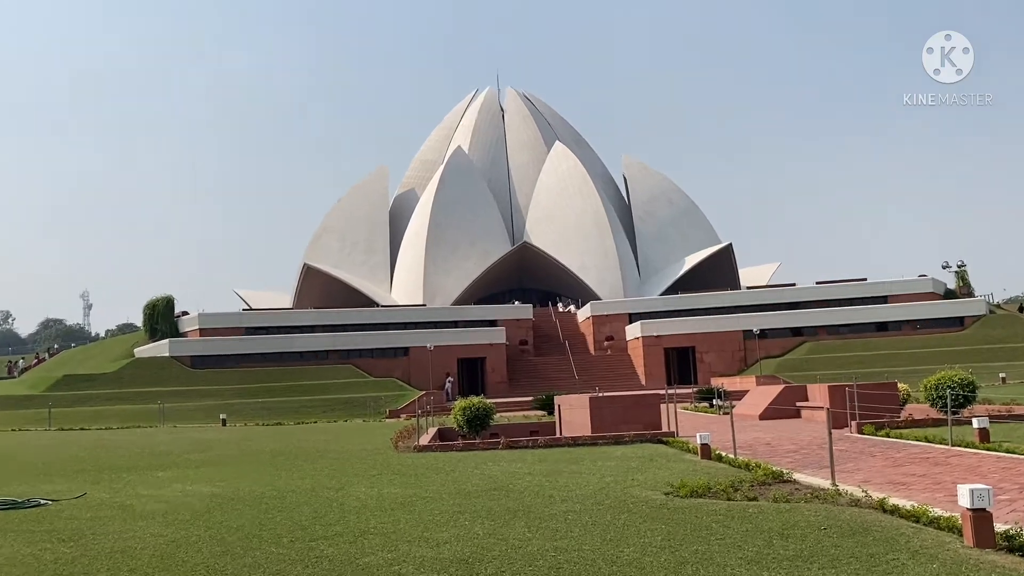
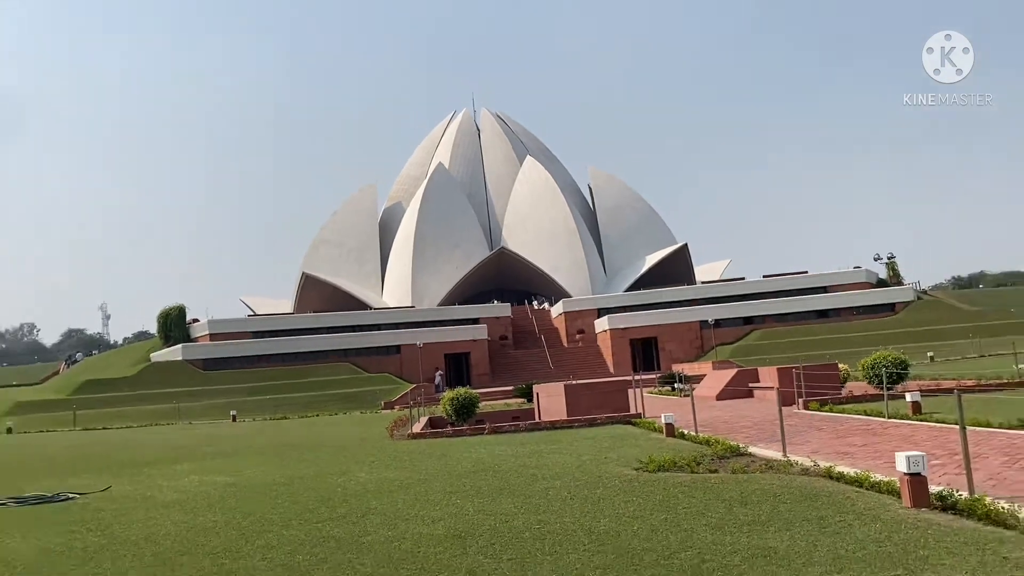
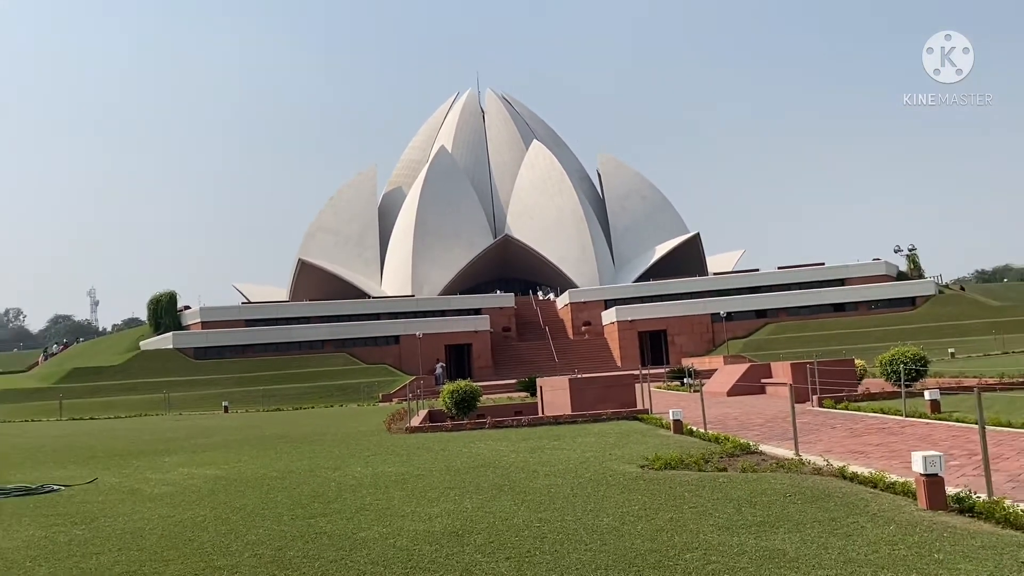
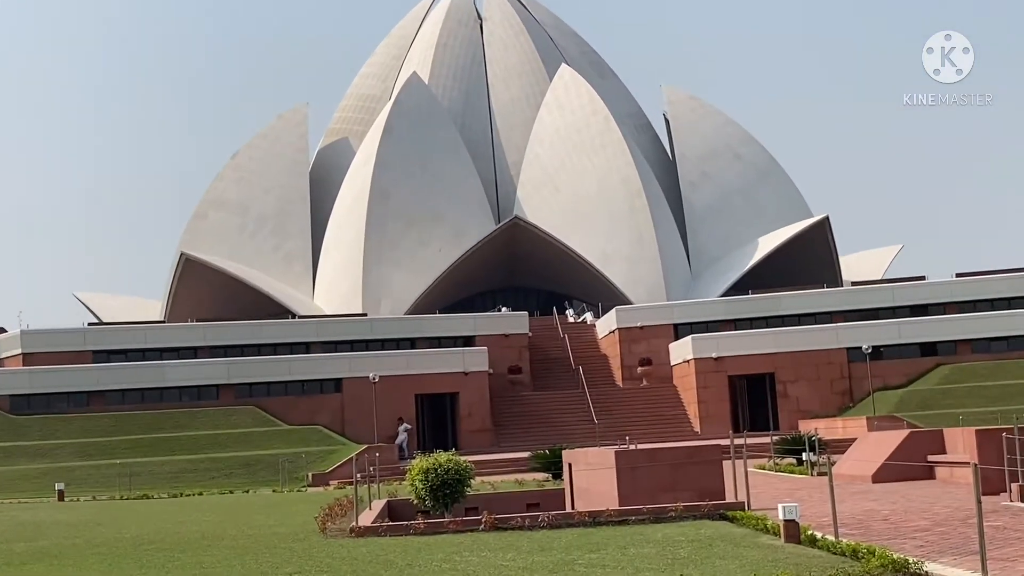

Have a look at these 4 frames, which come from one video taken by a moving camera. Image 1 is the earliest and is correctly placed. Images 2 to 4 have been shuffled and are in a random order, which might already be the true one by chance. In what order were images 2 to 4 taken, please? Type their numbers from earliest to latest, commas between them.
4, 3, 2
